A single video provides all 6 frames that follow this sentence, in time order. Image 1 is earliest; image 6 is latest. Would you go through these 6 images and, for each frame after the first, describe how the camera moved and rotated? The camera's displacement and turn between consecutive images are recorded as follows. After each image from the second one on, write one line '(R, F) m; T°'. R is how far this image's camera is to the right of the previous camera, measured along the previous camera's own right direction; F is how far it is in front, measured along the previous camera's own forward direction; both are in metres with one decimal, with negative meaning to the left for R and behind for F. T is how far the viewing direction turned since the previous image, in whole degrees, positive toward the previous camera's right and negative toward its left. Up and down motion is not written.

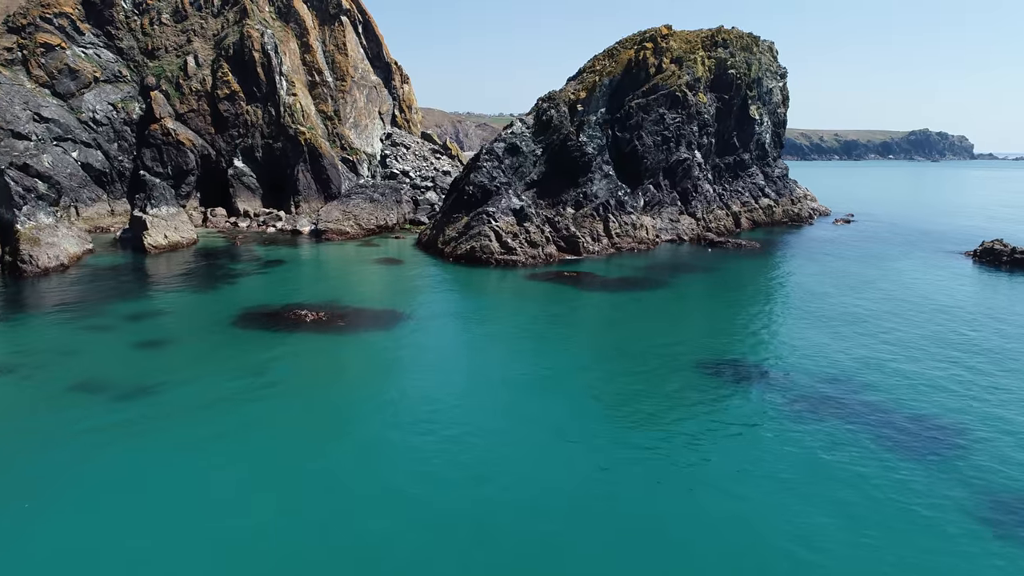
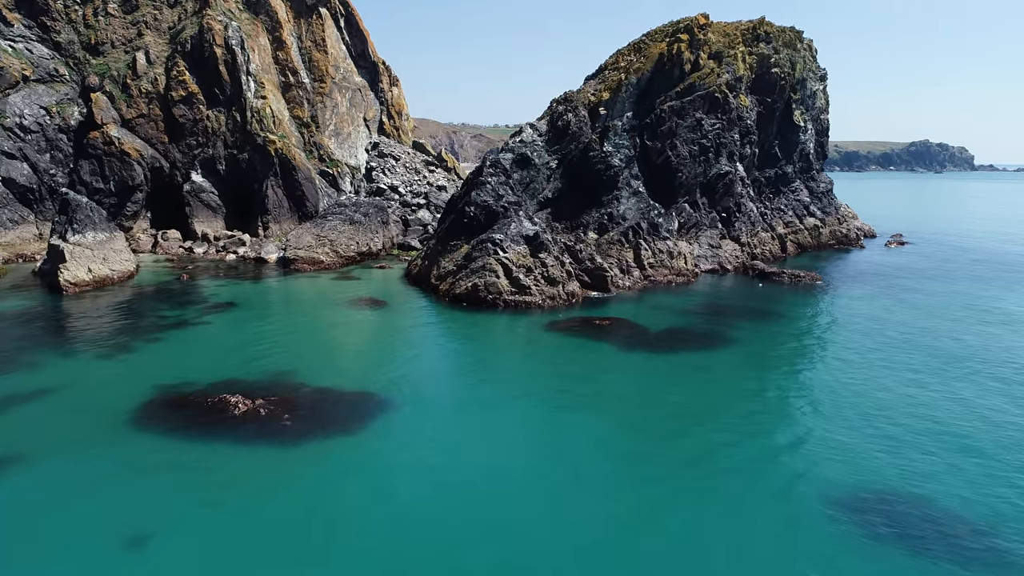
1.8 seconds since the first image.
(-0.7, +9.0) m; 0°
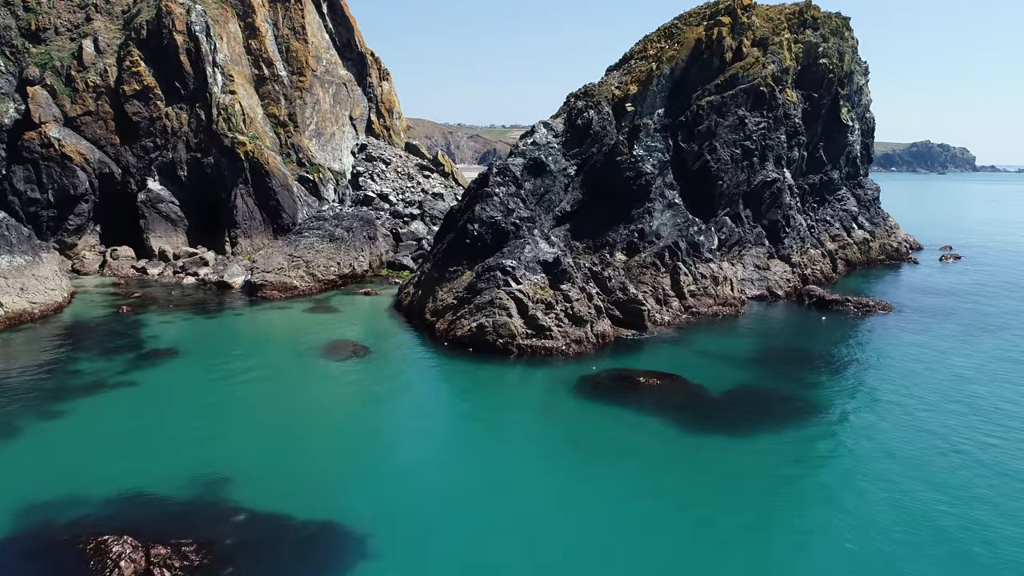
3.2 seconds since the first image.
(-0.6, +7.0) m; 0°
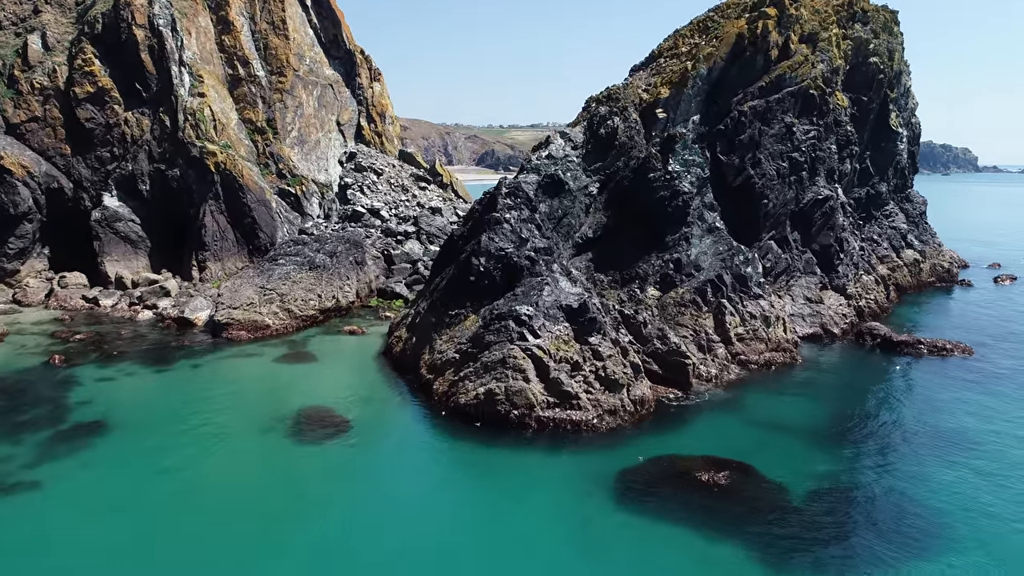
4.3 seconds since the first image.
(-0.4, +5.5) m; 0°
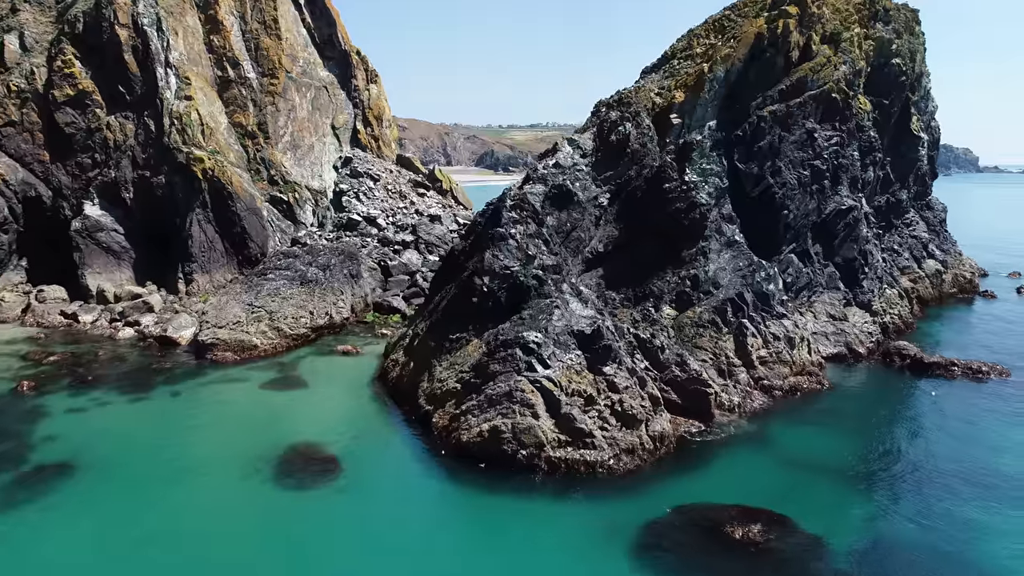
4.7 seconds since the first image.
(-0.2, +2.0) m; 0°
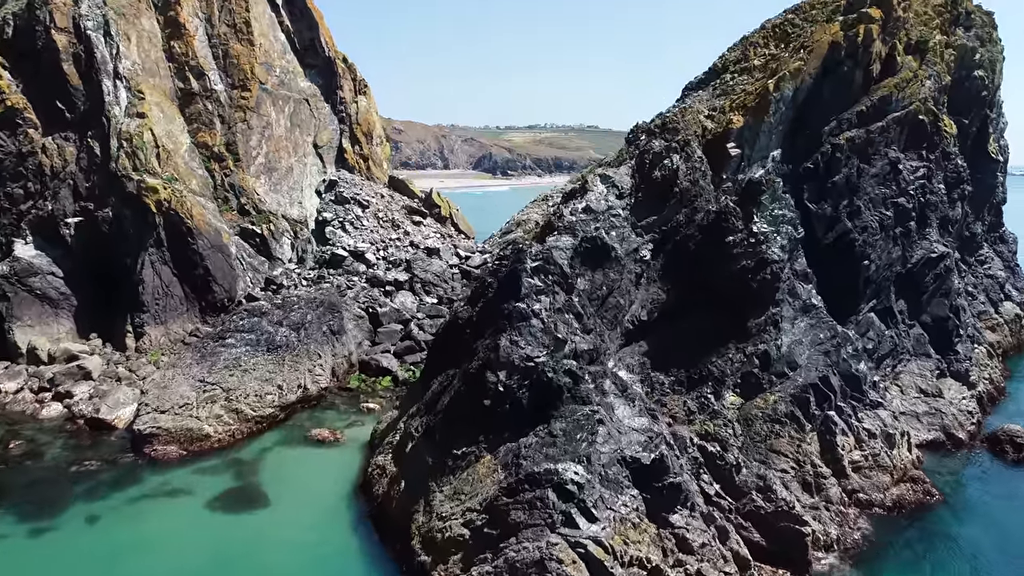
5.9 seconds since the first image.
(-0.5, +5.9) m; 0°
